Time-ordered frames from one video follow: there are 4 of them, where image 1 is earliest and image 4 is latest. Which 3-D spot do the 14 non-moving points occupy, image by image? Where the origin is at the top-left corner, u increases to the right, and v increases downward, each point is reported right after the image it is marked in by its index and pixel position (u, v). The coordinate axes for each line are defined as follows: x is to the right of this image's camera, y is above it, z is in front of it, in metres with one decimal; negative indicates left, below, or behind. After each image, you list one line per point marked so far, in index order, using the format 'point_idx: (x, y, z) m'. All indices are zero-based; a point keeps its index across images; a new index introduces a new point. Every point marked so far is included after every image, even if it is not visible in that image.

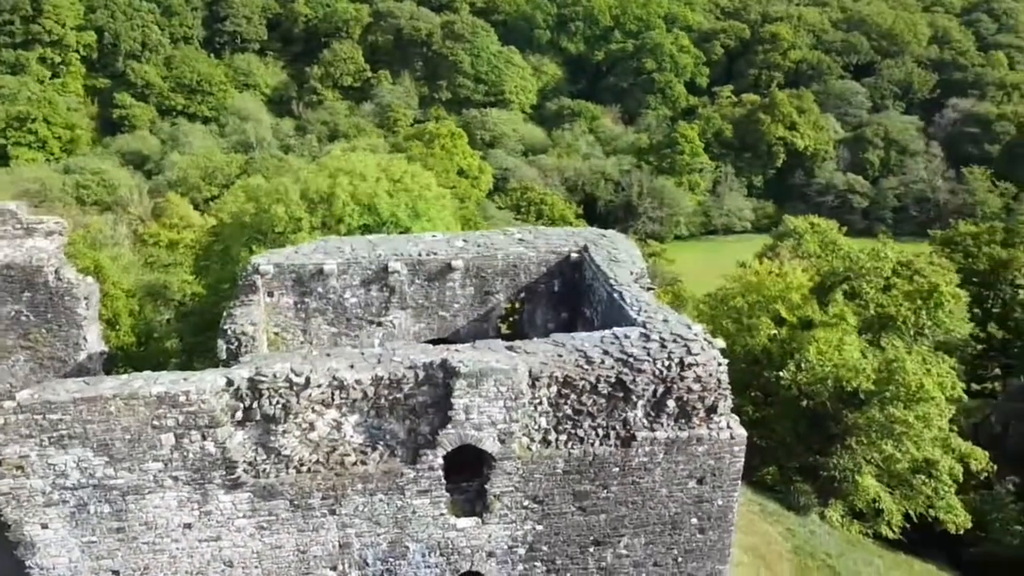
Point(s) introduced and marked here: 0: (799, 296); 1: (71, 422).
0: (+6.7, -0.2, +18.8) m
1: (-4.5, -1.4, +8.3) m
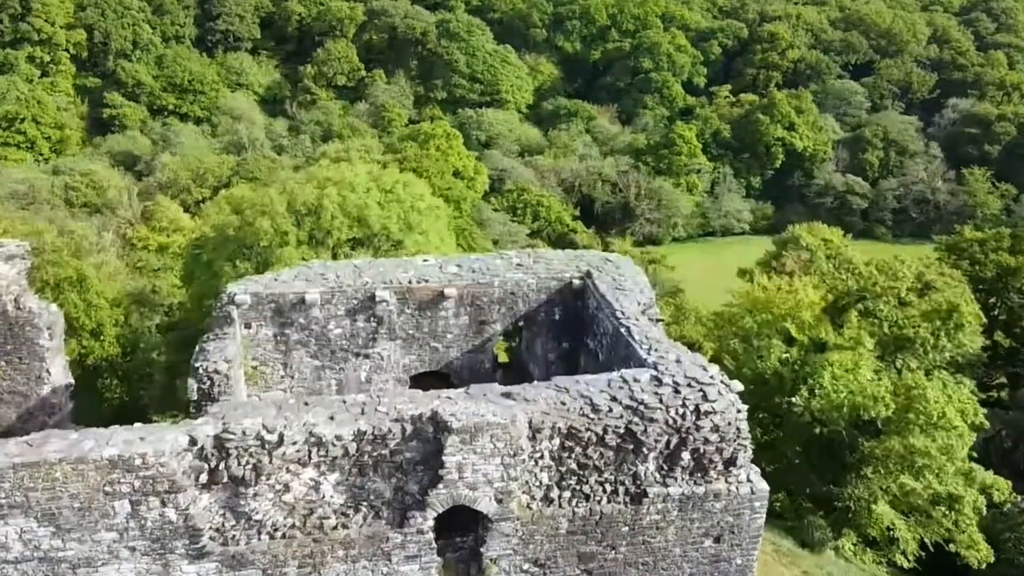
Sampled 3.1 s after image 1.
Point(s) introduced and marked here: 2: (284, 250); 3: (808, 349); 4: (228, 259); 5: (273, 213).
0: (+6.6, -0.6, +17.9) m
1: (-4.5, -1.8, +7.3) m
2: (-5.5, +0.9, +19.4) m
3: (+6.5, -1.4, +17.5) m
4: (-7.1, +0.7, +20.0) m
5: (-5.9, +1.8, +19.8) m
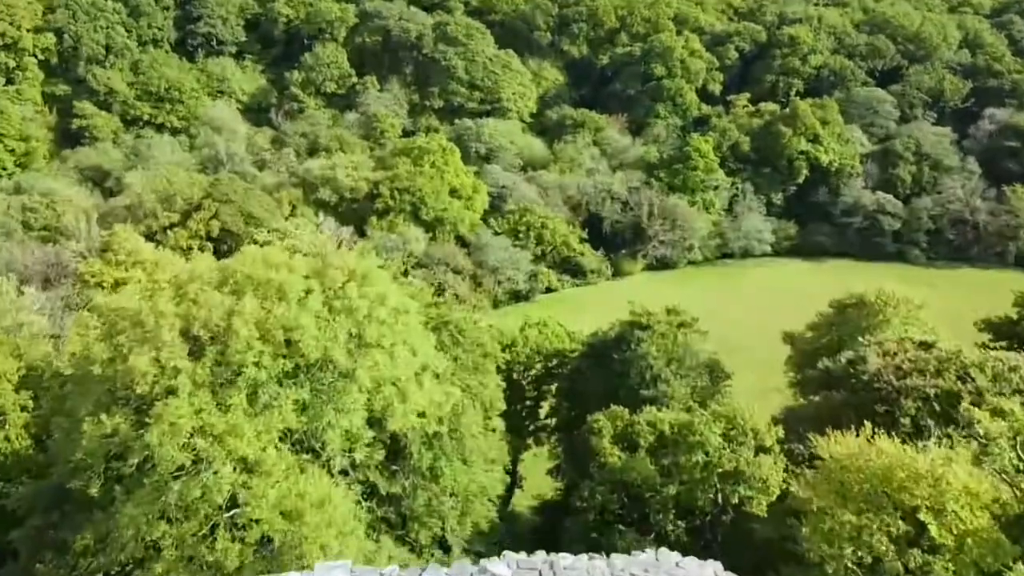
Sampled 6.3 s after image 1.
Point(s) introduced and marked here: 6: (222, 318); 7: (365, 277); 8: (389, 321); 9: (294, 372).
0: (+6.6, -3.3, +11.6) m
1: (-4.6, -4.6, +1.0) m
2: (-5.6, -1.8, +13.1) m
3: (+6.5, -4.1, +11.2) m
4: (-7.1, -1.9, +13.8) m
5: (-6.0, -0.9, +13.6) m
6: (-5.0, -0.5, +14.0) m
7: (-2.9, +0.2, +16.0) m
8: (-2.4, -0.6, +15.6) m
9: (-3.9, -1.5, +14.2) m
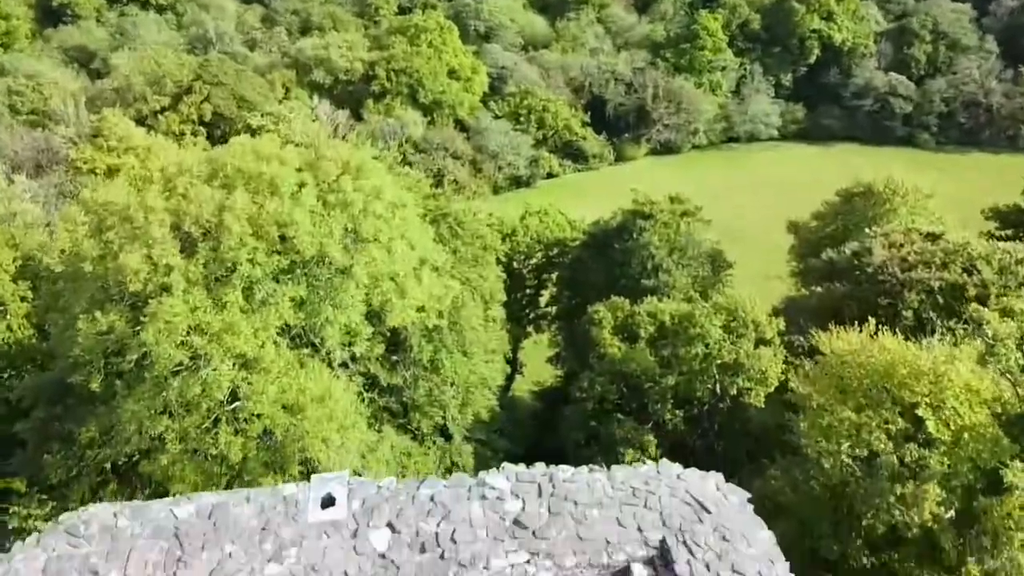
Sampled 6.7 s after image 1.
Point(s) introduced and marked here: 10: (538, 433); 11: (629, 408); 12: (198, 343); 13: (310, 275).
0: (+6.6, -1.8, +11.6) m
1: (-4.6, -4.6, +1.3) m
2: (-5.6, -0.2, +12.9) m
3: (+6.5, -2.7, +11.4) m
4: (-7.1, -0.2, +13.6) m
5: (-6.0, +0.9, +13.2) m
6: (-5.0, +1.3, +13.6) m
7: (-2.9, +2.3, +15.5) m
8: (-2.4, +1.4, +15.2) m
9: (-3.9, +0.3, +14.0) m
10: (+0.6, -3.4, +18.5) m
11: (+2.4, -2.4, +16.3) m
12: (-5.0, -0.9, +12.9) m
13: (-3.5, +0.2, +14.1) m
